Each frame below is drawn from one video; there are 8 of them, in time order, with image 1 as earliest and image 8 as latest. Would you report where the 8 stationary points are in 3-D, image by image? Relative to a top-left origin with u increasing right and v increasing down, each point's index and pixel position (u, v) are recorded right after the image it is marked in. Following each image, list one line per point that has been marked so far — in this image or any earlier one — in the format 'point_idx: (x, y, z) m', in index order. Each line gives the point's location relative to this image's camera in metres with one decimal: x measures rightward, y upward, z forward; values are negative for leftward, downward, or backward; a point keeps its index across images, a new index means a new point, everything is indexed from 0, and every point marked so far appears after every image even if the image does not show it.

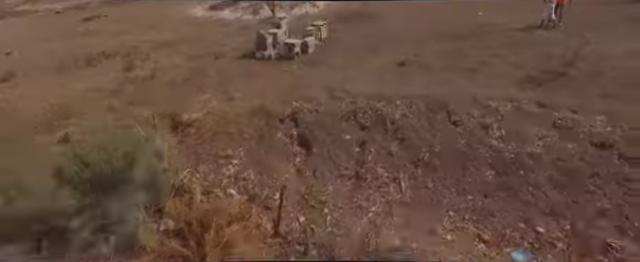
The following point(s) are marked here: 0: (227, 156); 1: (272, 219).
0: (-1.2, -0.3, +5.0) m
1: (-0.5, -1.0, +4.3) m
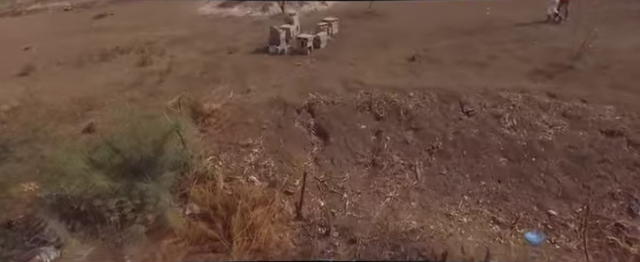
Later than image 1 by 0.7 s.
0: (-1.0, -0.2, +5.2) m
1: (-0.3, -0.8, +4.4) m
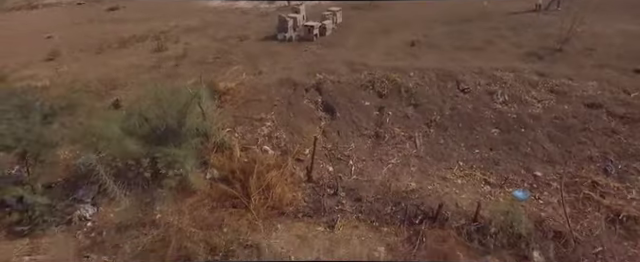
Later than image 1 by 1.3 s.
0: (-0.9, +0.2, +5.7) m
1: (-0.2, -0.5, +4.9) m
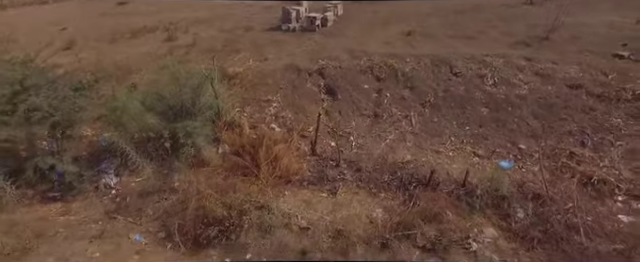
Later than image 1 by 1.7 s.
0: (-0.8, +0.5, +6.1) m
1: (-0.2, -0.2, +5.3) m
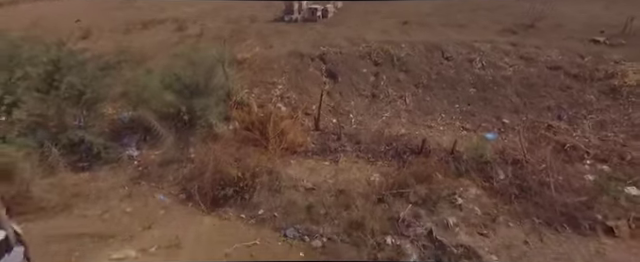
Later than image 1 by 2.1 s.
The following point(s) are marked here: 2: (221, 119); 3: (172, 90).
0: (-0.8, +0.8, +6.6) m
1: (-0.1, +0.2, +5.8) m
2: (-1.4, +0.2, +5.6) m
3: (-2.1, +0.6, +5.6) m
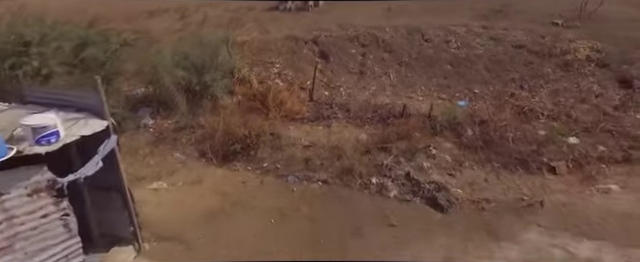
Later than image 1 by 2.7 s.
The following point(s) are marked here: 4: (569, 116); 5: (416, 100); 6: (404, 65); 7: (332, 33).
0: (-0.9, +1.3, +7.3) m
1: (-0.2, +0.6, +6.6) m
2: (-1.5, +0.6, +6.3) m
3: (-2.2, +1.0, +6.3) m
4: (+3.3, +0.2, +5.3) m
5: (+1.5, +0.5, +6.2) m
6: (+1.5, +1.2, +7.0) m
7: (+0.2, +1.9, +7.7) m
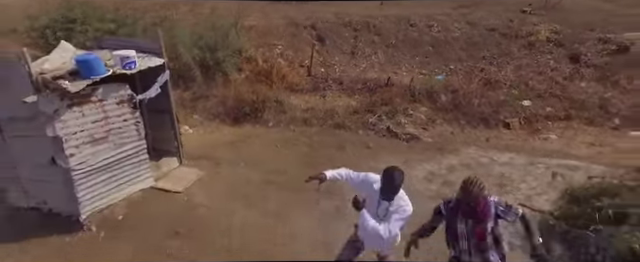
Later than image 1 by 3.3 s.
0: (-1.0, +1.8, +8.3) m
1: (-0.3, +1.2, +7.5) m
2: (-1.6, +1.2, +7.3) m
3: (-2.3, +1.6, +7.3) m
4: (+3.3, +0.7, +6.2) m
5: (+1.5, +1.0, +7.2) m
6: (+1.4, +1.7, +8.0) m
7: (+0.2, +2.5, +8.7) m
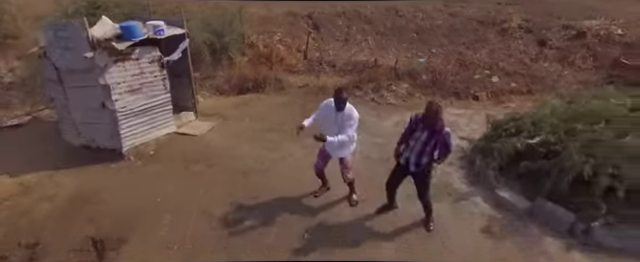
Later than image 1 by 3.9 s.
0: (-1.1, +2.3, +9.1) m
1: (-0.4, +1.6, +8.4) m
2: (-1.7, +1.6, +8.1) m
3: (-2.4, +2.0, +8.1) m
4: (+3.2, +1.2, +7.1) m
5: (+1.4, +1.5, +8.0) m
6: (+1.3, +2.2, +8.8) m
7: (+0.1, +3.0, +9.5) m
